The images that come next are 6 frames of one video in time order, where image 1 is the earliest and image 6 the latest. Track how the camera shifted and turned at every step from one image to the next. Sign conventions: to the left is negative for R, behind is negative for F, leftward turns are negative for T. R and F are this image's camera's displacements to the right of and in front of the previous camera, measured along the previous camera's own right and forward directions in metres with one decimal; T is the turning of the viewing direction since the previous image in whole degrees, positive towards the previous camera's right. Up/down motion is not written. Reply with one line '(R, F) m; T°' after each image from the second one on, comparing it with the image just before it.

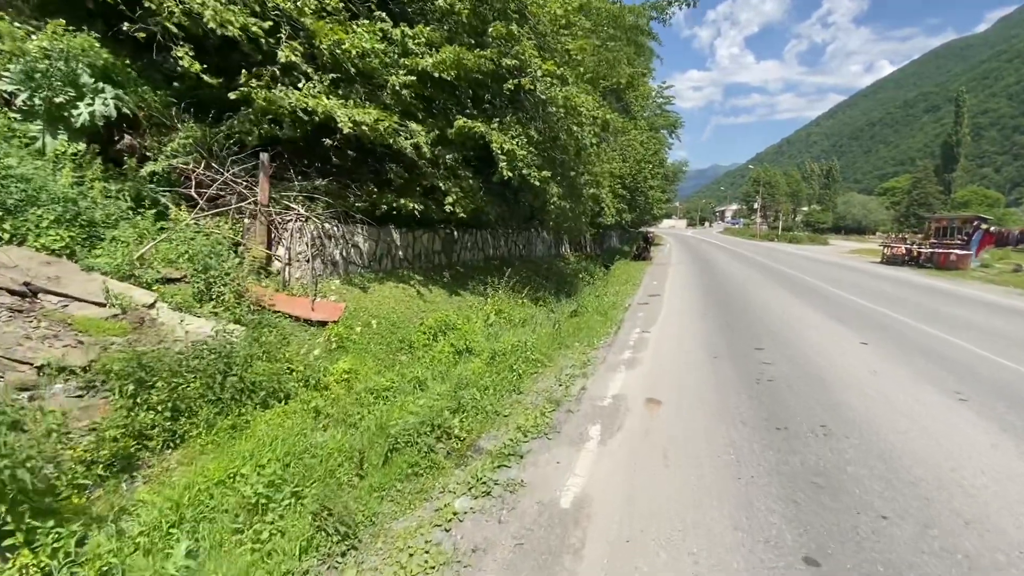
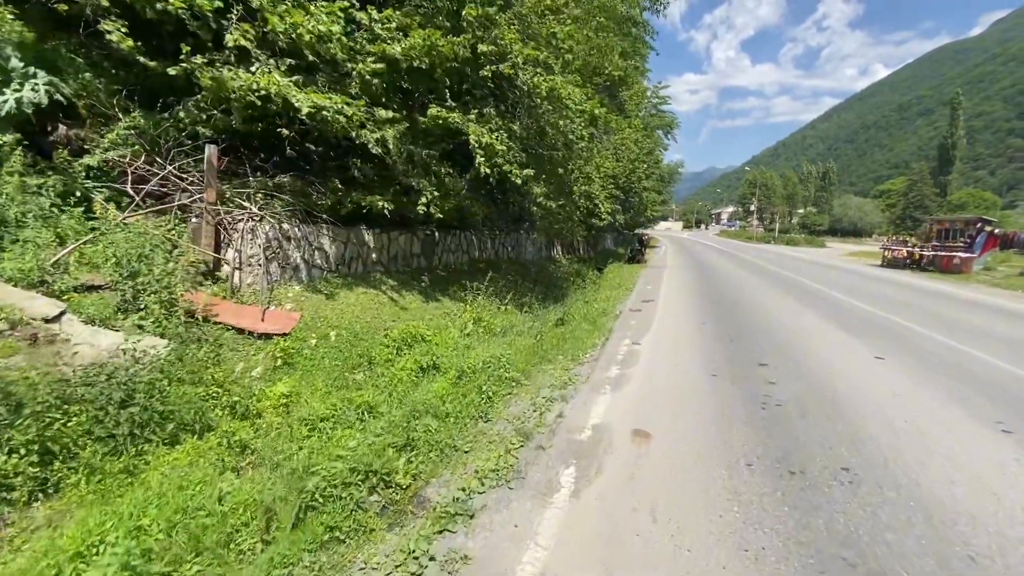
(+0.3, +0.8) m; 0°
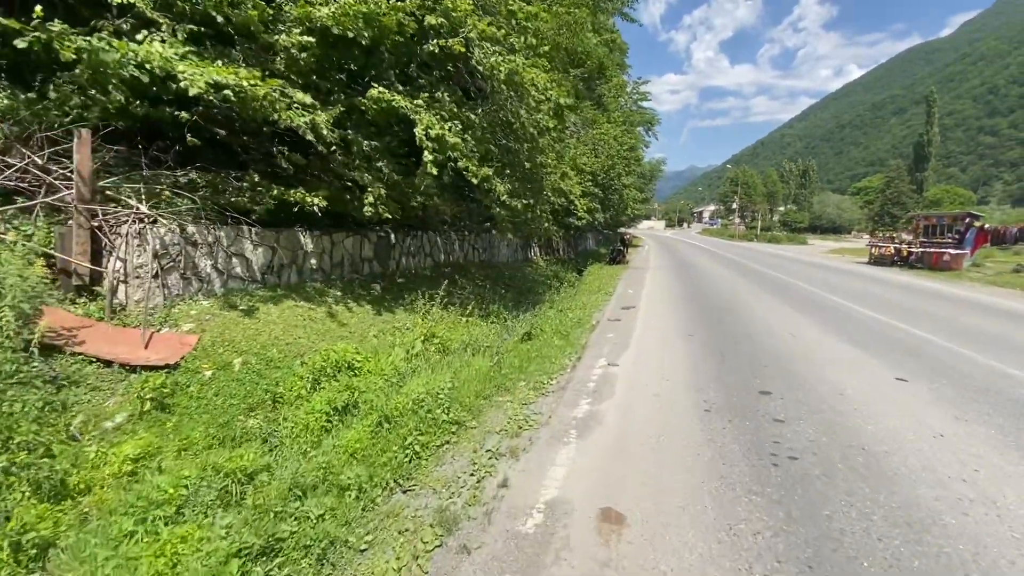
(+0.4, +1.3) m; +2°
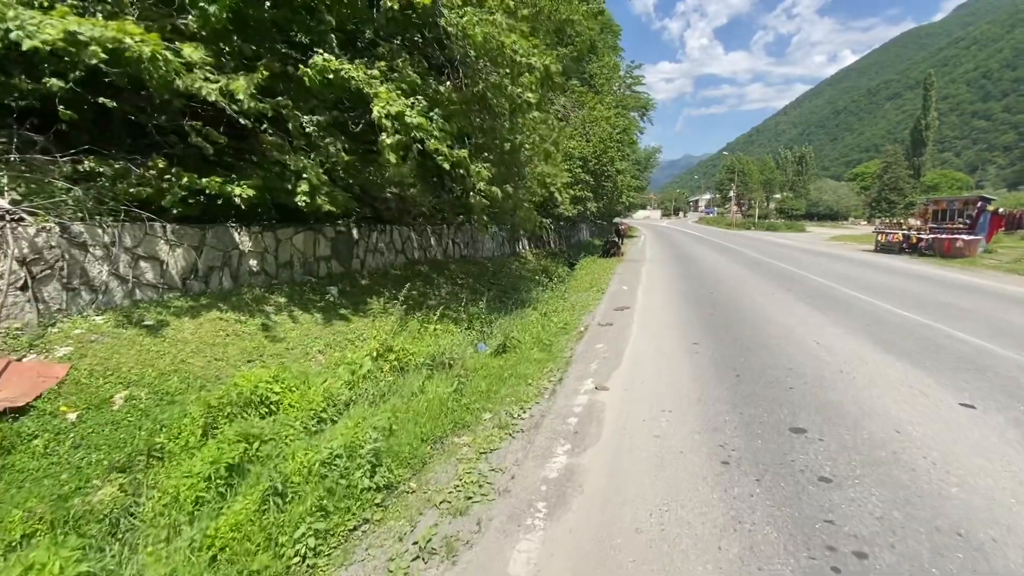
(+0.4, +1.3) m; 0°
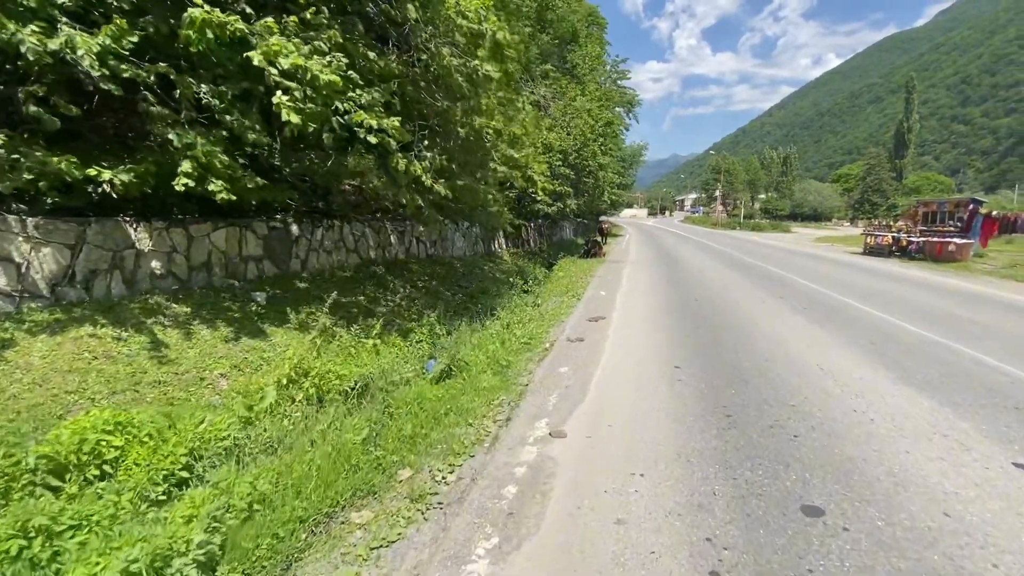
(+0.4, +1.1) m; +2°
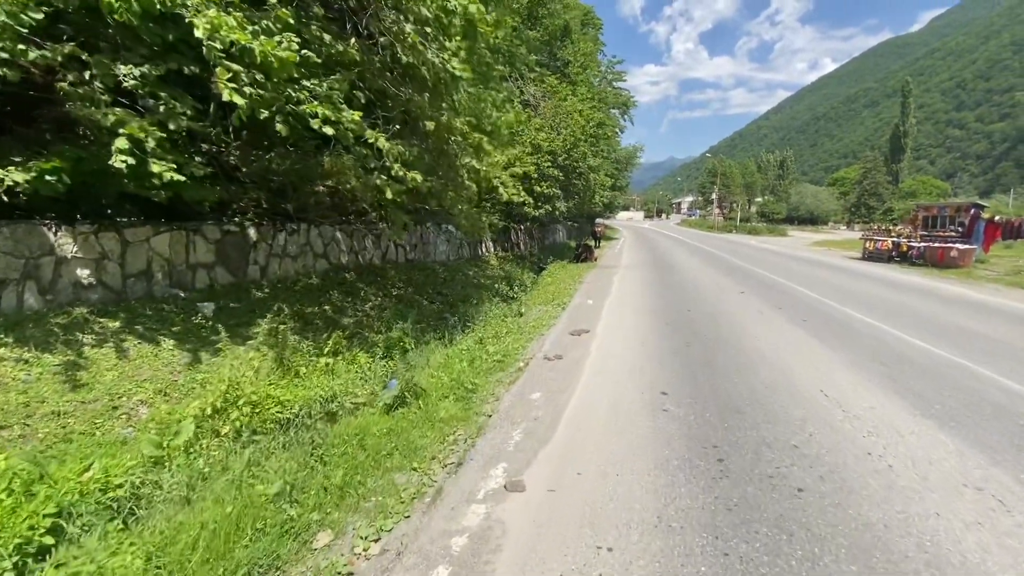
(+0.3, +0.7) m; 0°
